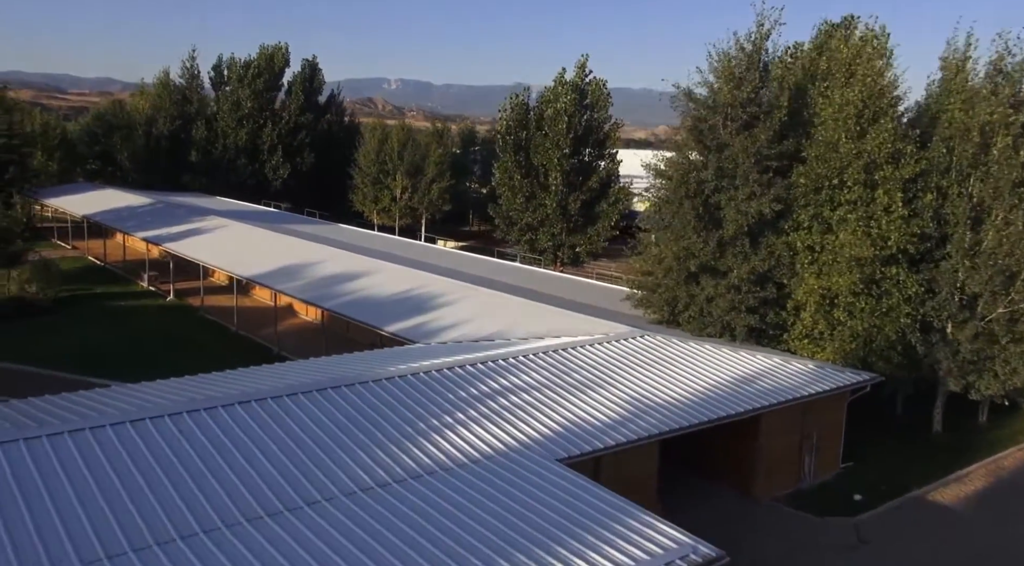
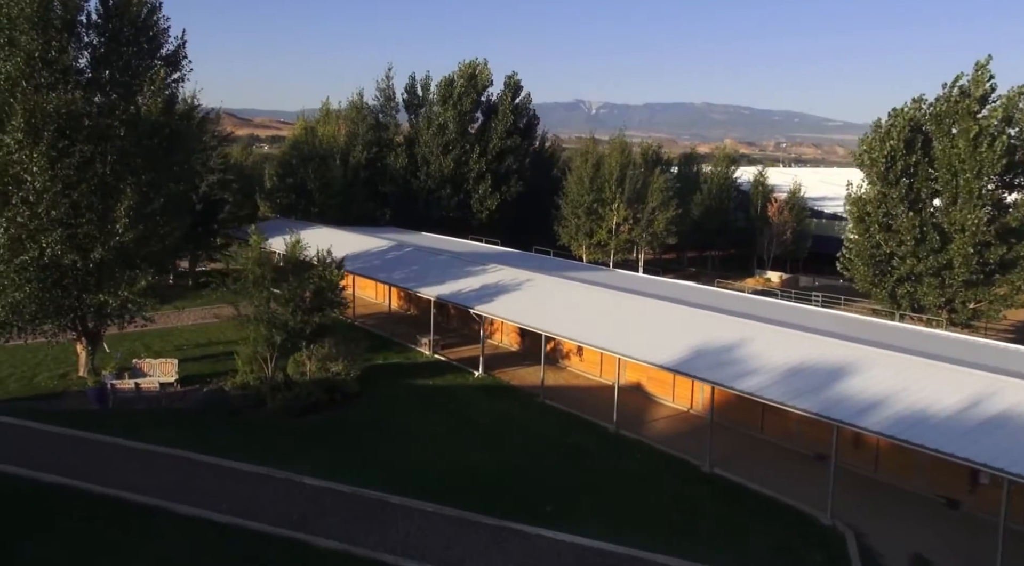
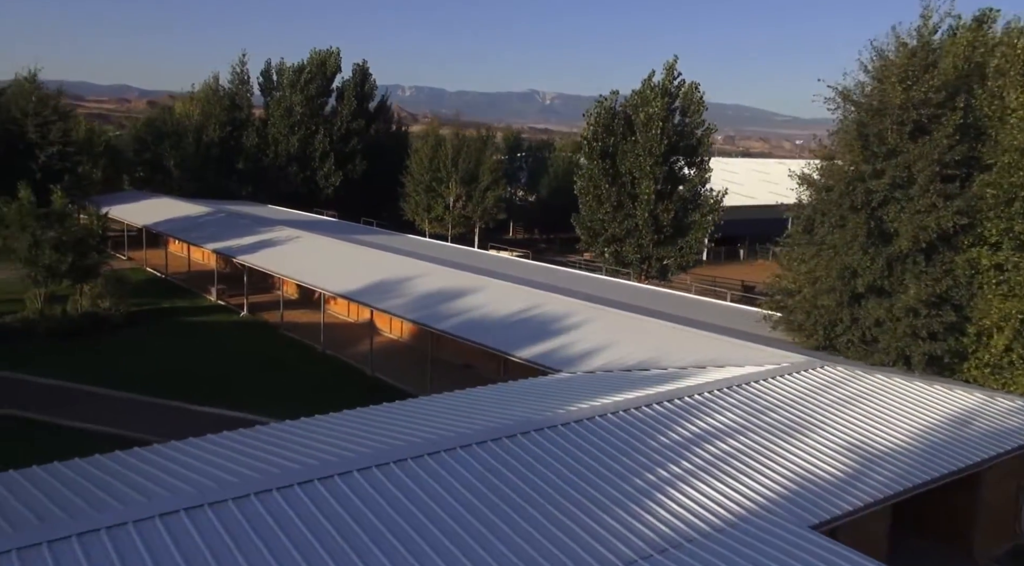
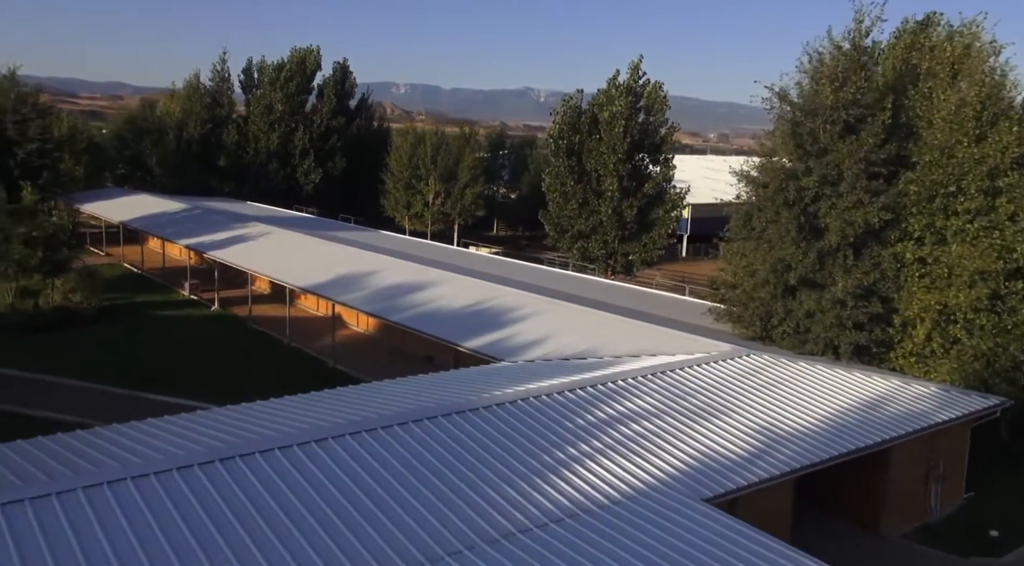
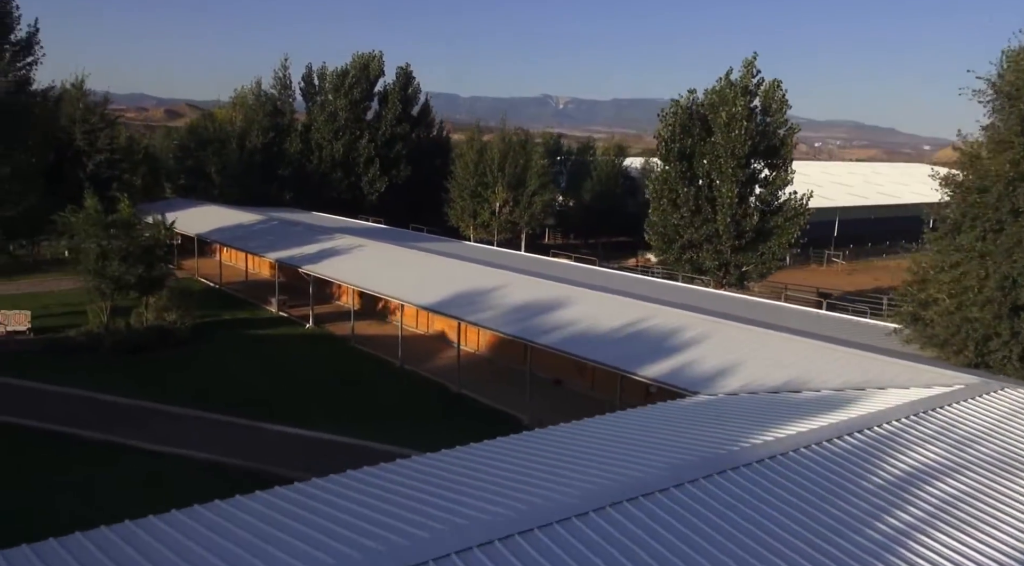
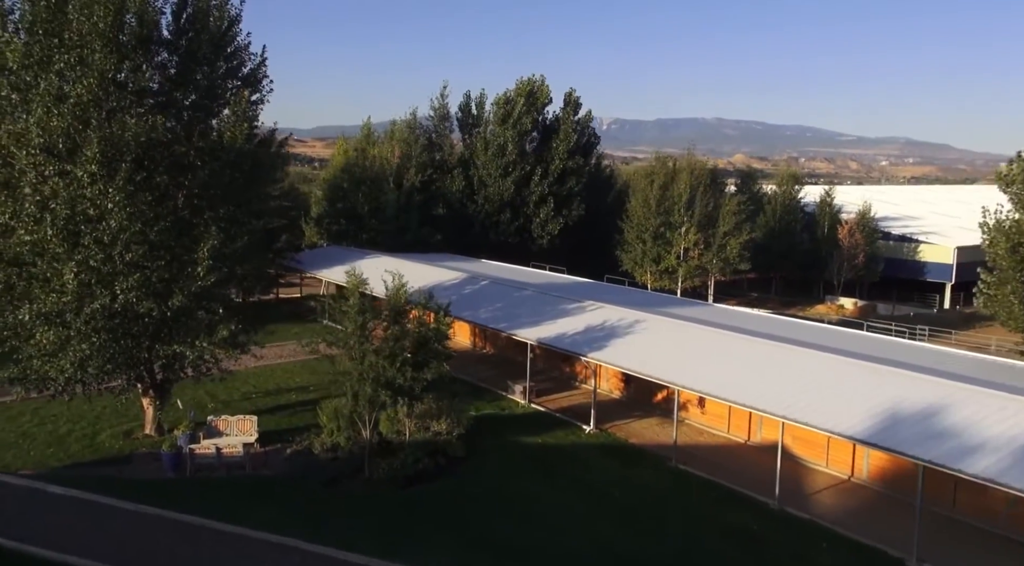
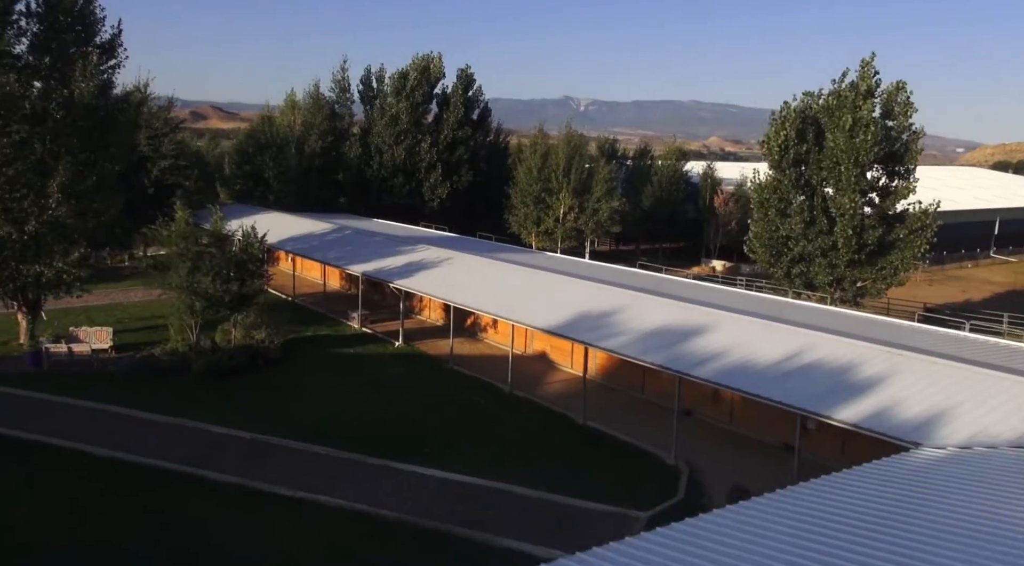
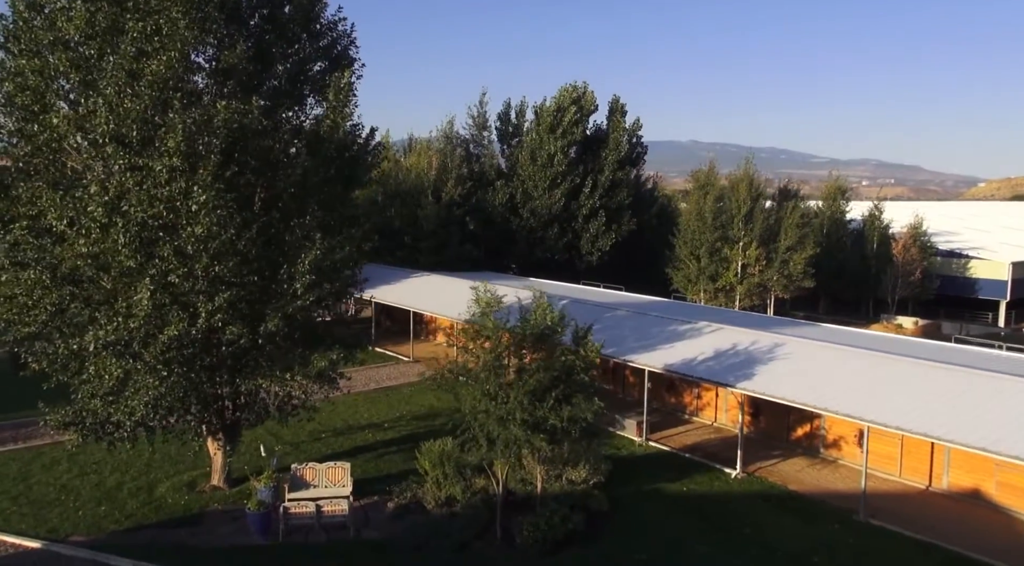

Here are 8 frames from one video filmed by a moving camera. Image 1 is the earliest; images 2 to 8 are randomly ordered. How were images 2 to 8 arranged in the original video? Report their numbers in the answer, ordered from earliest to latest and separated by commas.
4, 3, 5, 7, 2, 6, 8
